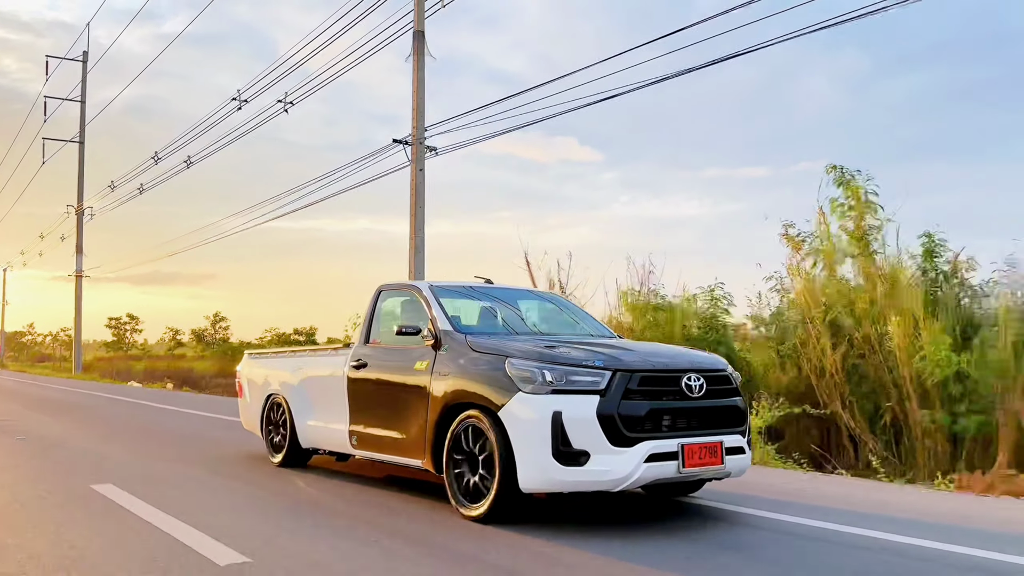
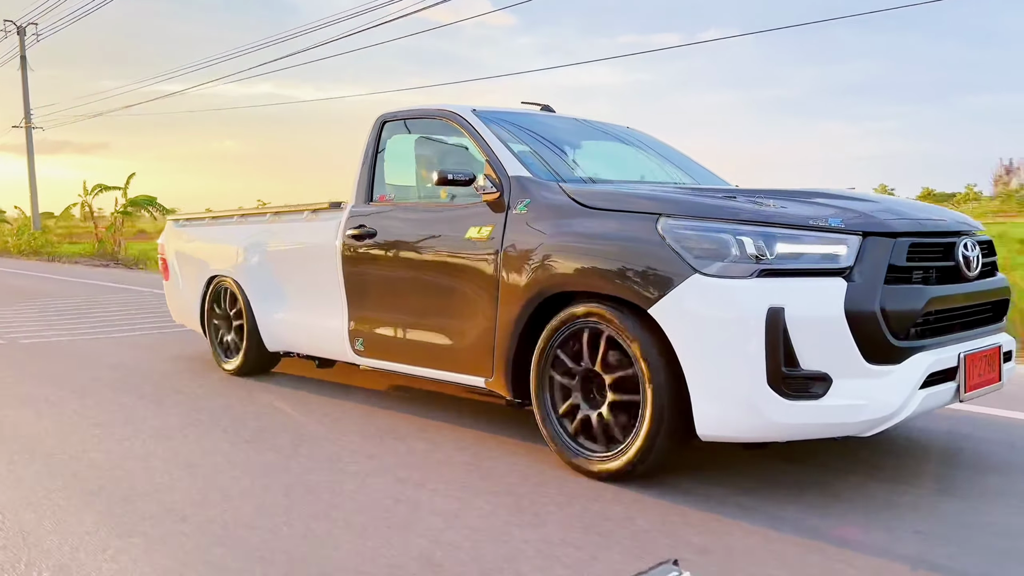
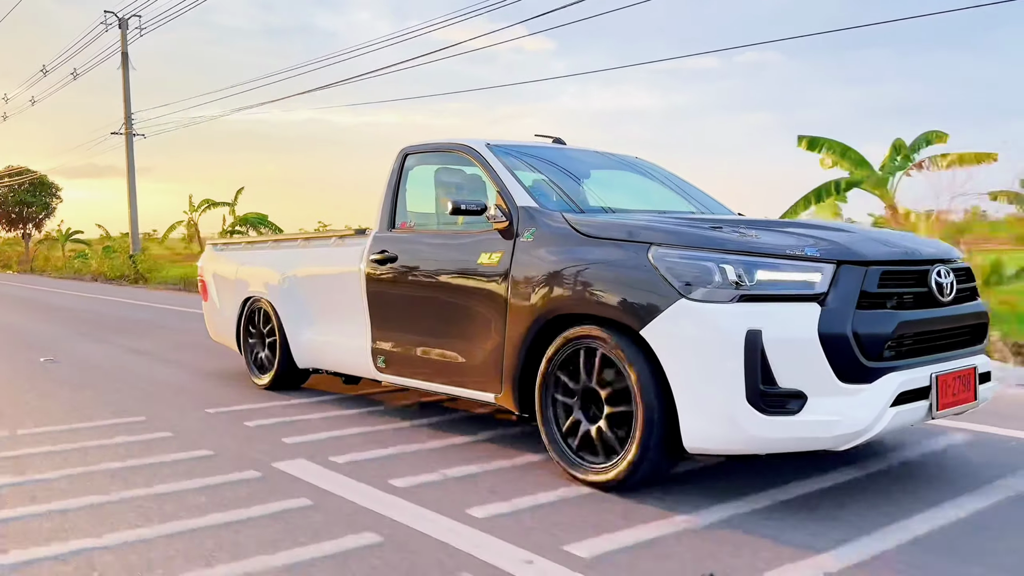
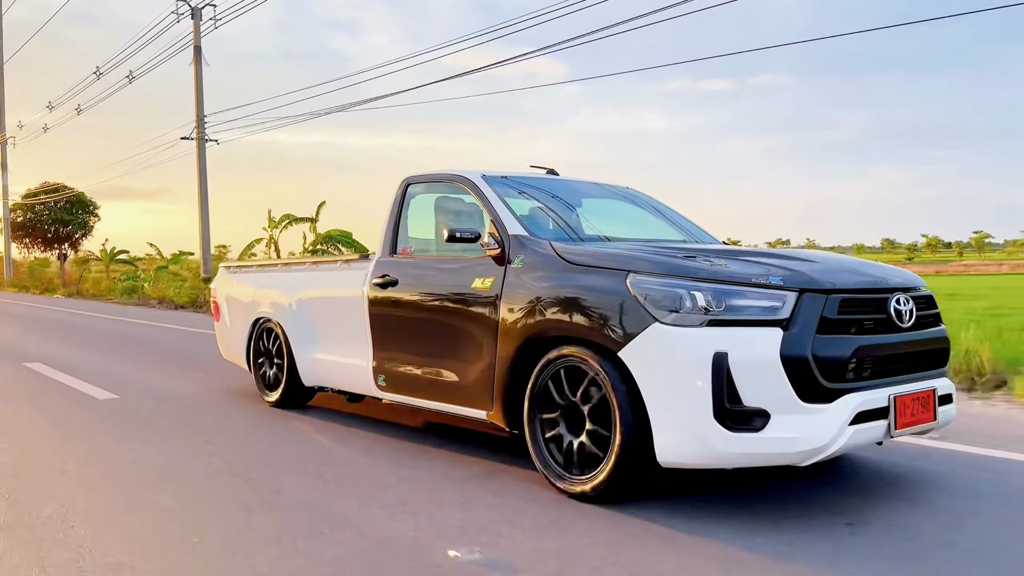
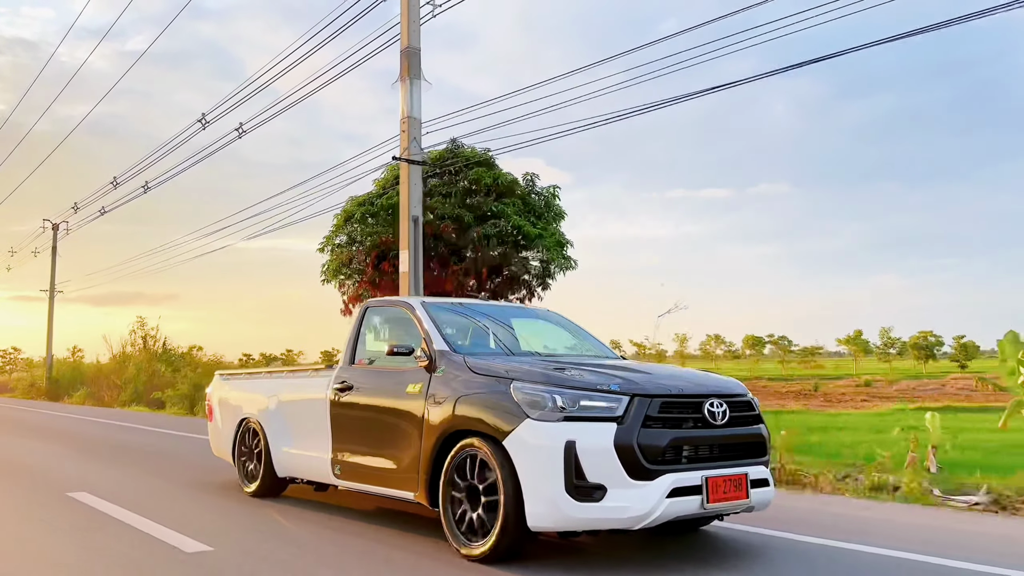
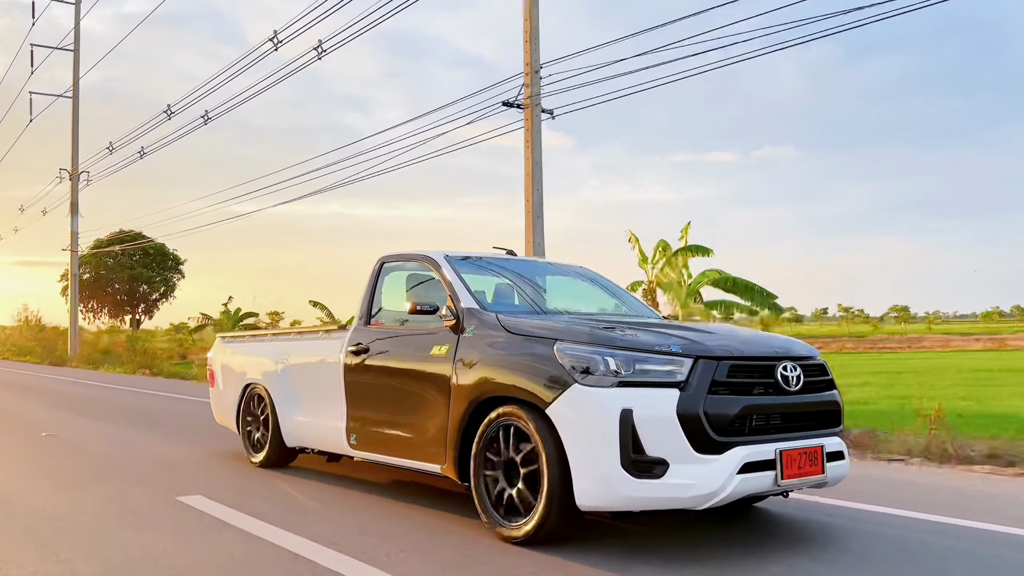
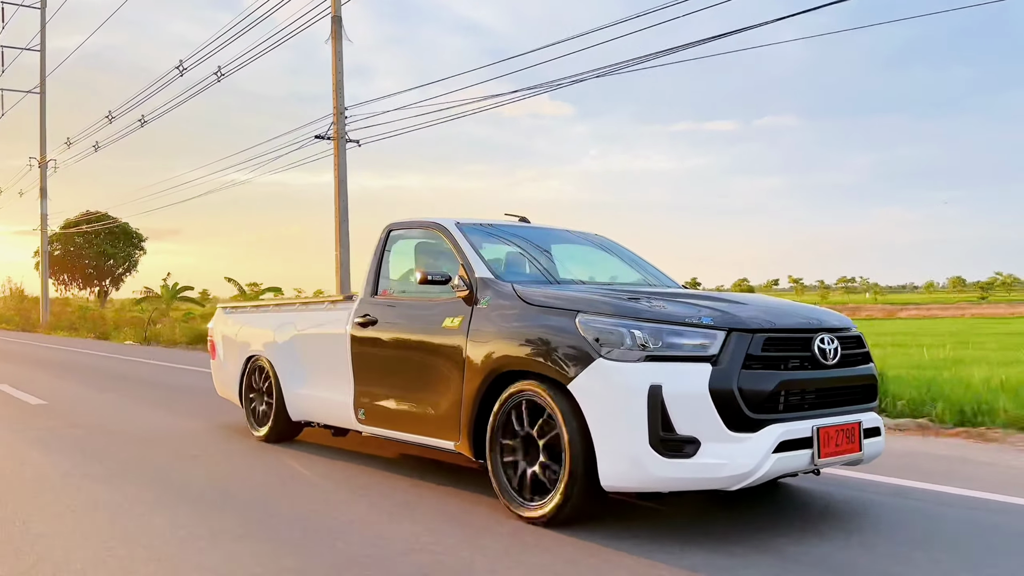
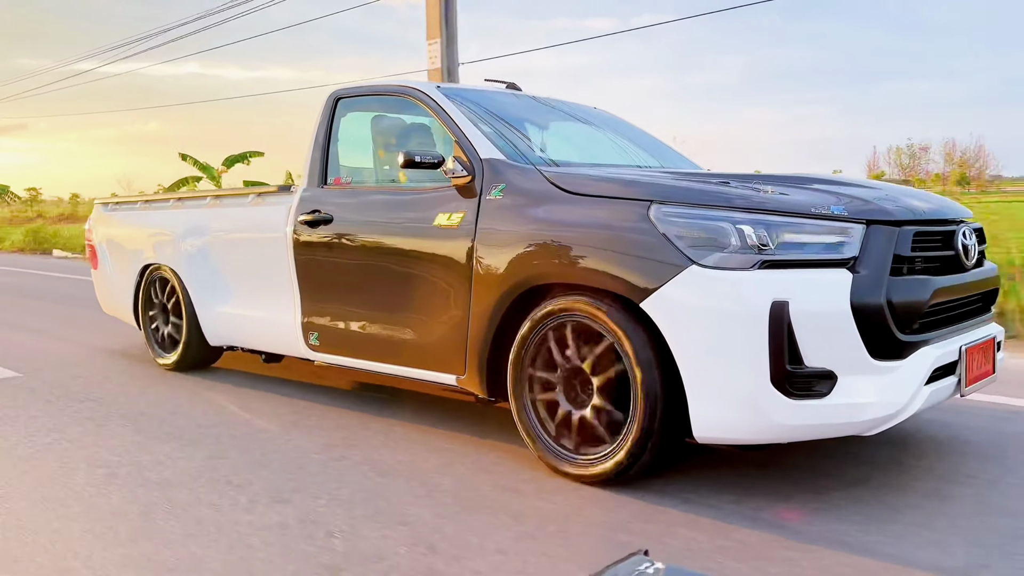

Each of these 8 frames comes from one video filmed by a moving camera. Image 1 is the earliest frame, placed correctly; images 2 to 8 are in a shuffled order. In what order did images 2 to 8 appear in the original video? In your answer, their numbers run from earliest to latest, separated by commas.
5, 6, 7, 4, 3, 2, 8
